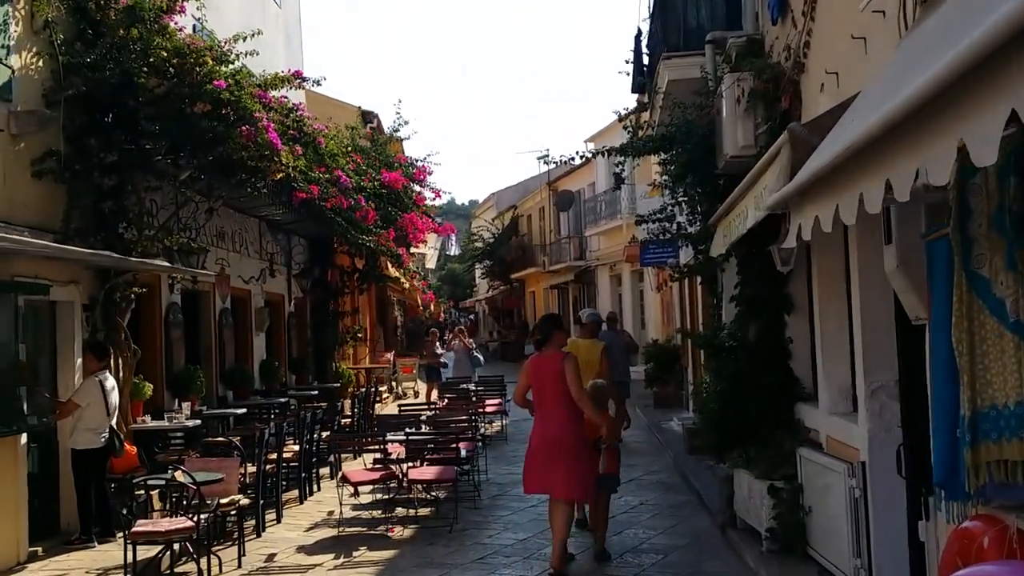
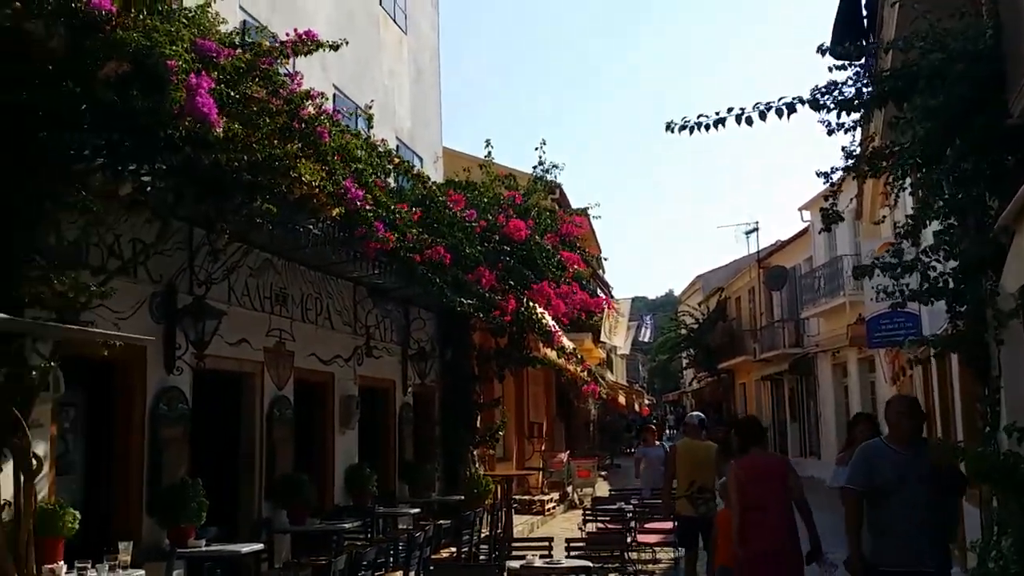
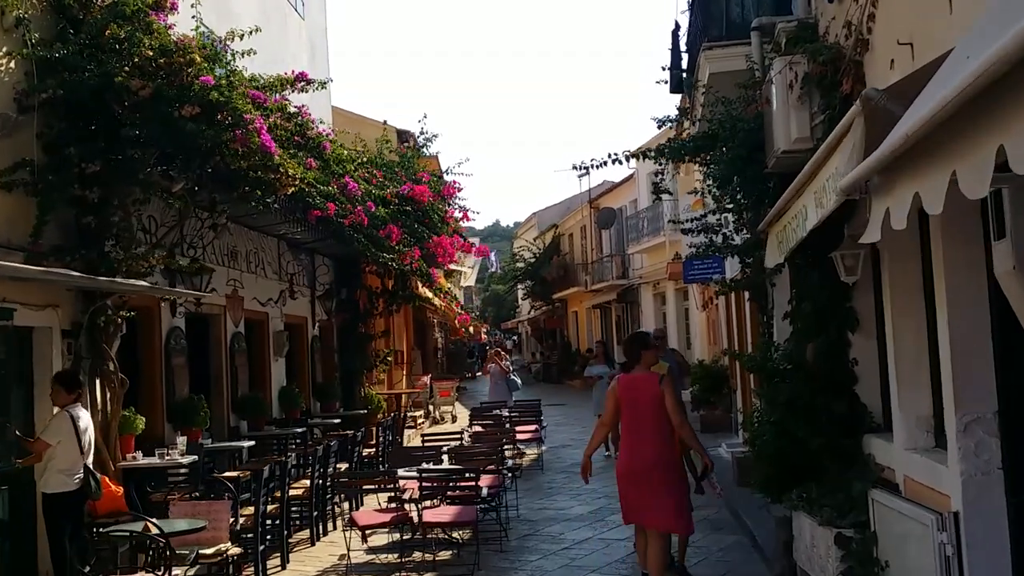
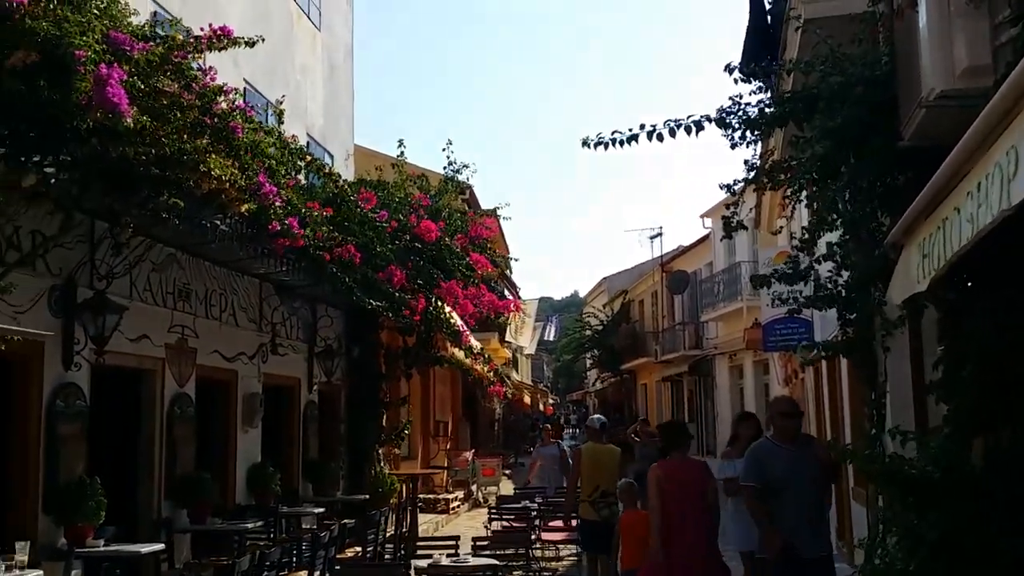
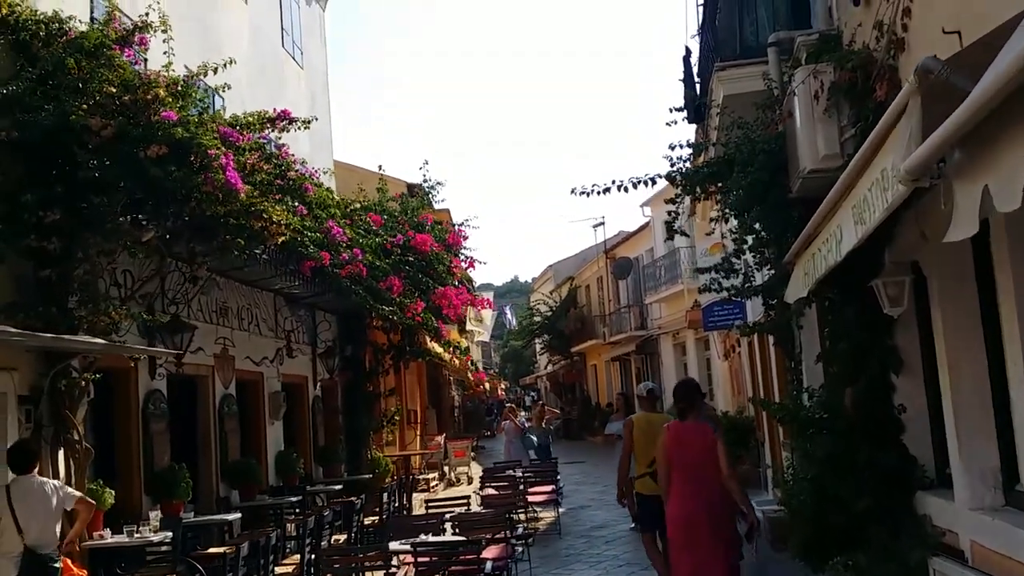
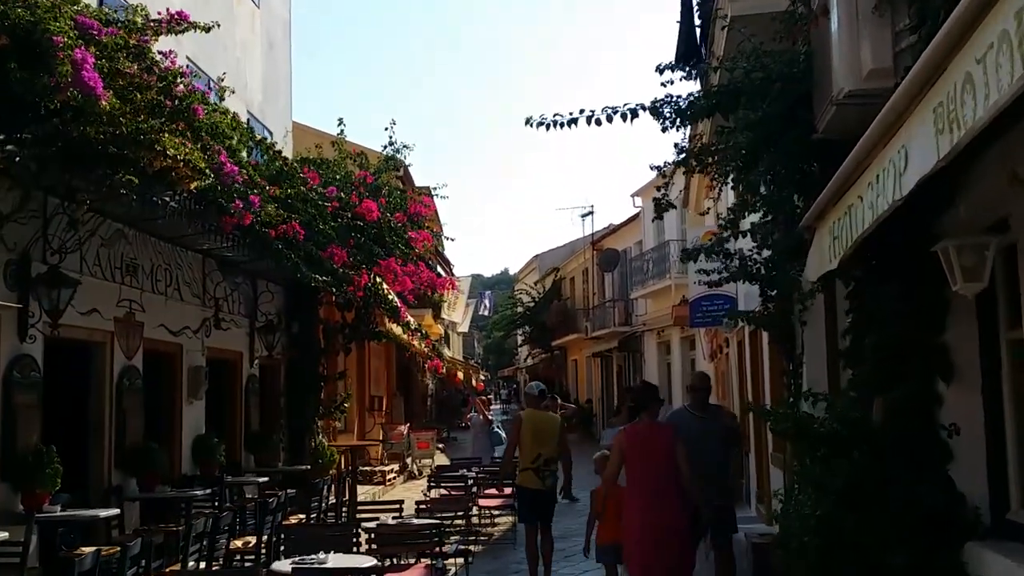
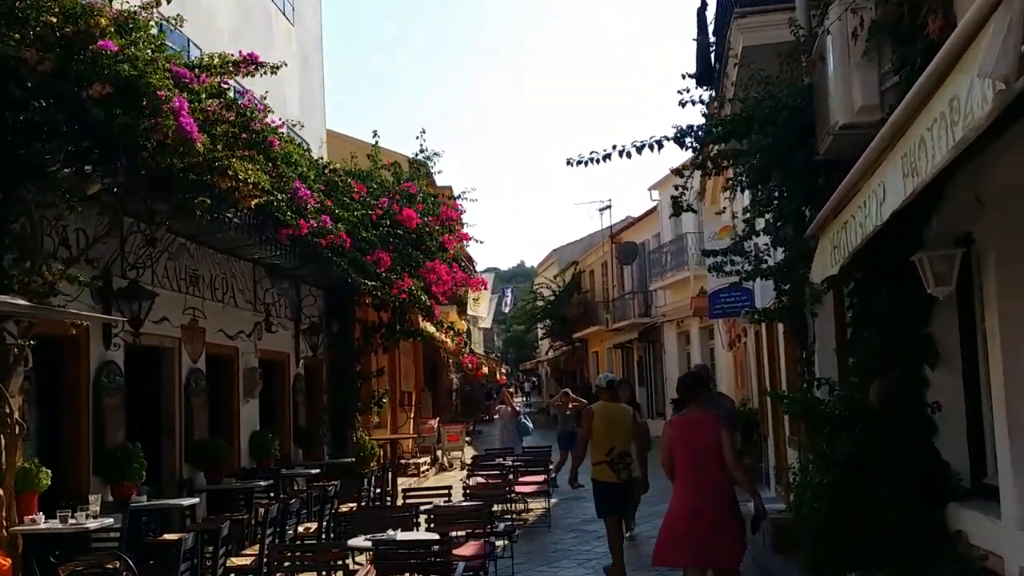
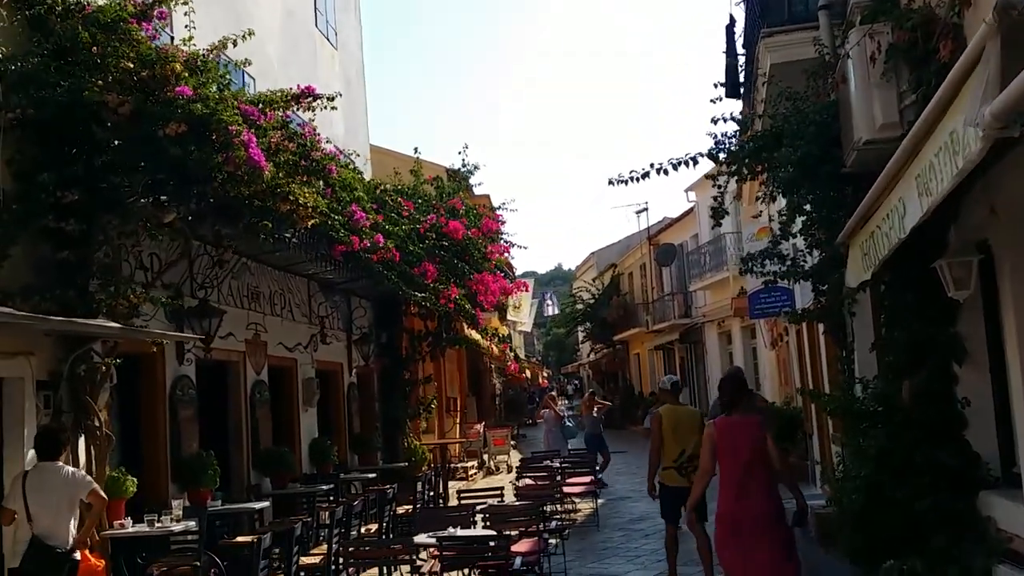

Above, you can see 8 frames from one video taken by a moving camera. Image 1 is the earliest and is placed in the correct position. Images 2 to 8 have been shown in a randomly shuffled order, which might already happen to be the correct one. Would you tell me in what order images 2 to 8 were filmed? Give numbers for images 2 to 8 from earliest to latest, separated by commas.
3, 5, 8, 7, 6, 4, 2
